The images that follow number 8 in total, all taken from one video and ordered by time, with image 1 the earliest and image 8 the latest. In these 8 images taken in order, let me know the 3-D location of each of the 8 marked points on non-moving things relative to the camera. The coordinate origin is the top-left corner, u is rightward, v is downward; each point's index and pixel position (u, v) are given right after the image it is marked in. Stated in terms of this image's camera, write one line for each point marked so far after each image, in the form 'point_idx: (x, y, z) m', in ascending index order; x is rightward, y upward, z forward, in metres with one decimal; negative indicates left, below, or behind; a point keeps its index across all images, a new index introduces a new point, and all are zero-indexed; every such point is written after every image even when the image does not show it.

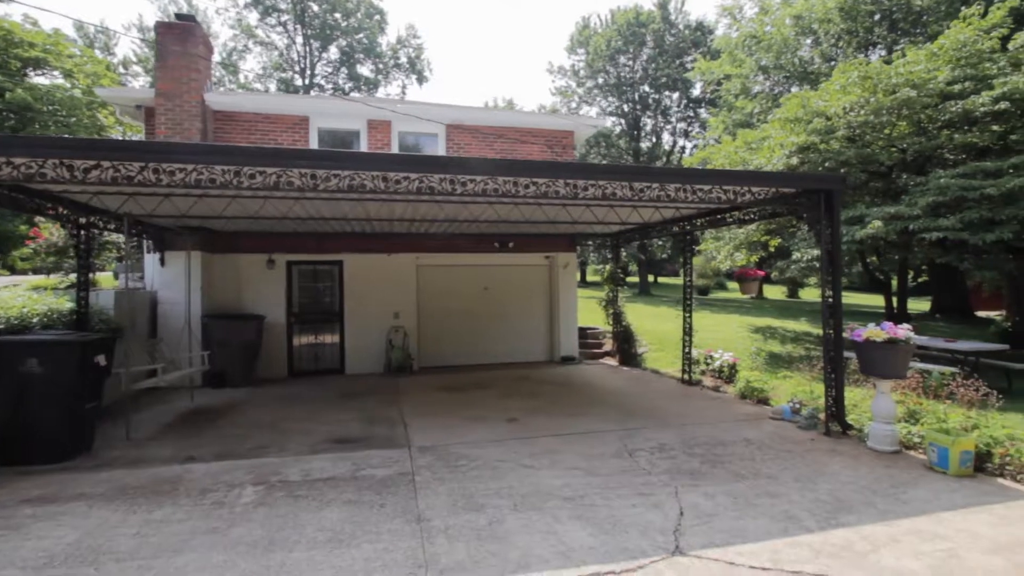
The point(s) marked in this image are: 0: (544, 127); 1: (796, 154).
0: (+0.7, +3.4, +11.0) m
1: (+5.3, +2.5, +9.7) m
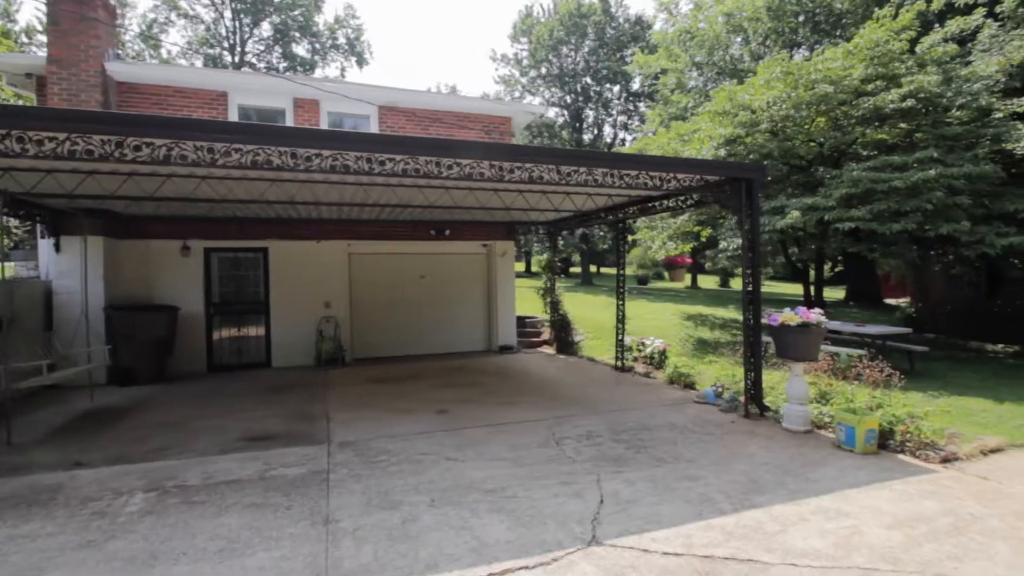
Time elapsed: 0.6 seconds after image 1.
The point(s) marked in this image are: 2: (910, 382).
0: (-0.6, +3.6, +10.8) m
1: (+4.1, +2.7, +9.9) m
2: (+5.5, -1.3, +7.2) m
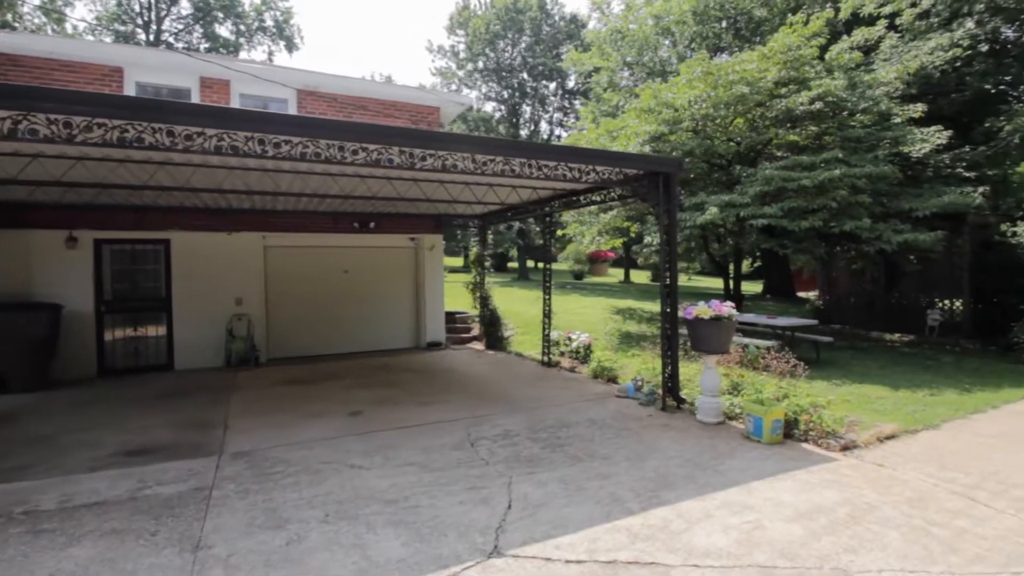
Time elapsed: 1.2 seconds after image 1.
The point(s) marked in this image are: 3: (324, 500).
0: (-2.1, +3.7, +10.4) m
1: (+2.7, +2.8, +10.1) m
2: (+4.4, -1.2, +7.5) m
3: (-1.3, -1.4, +3.5) m
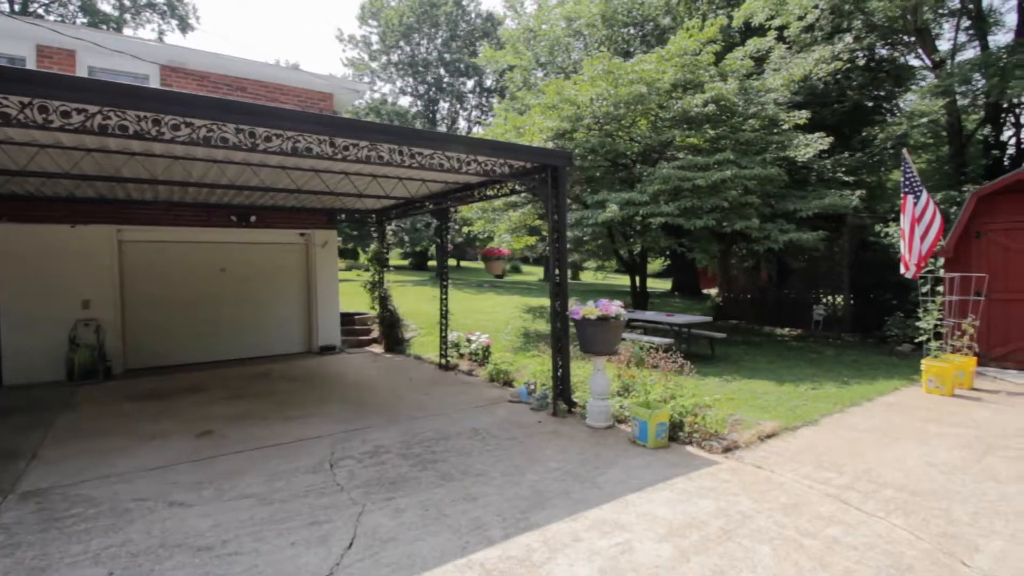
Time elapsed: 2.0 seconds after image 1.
0: (-4.0, +3.7, +9.5) m
1: (+0.8, +2.8, +9.9) m
2: (+2.9, -1.2, +7.6) m
3: (-2.1, -1.4, +2.8) m
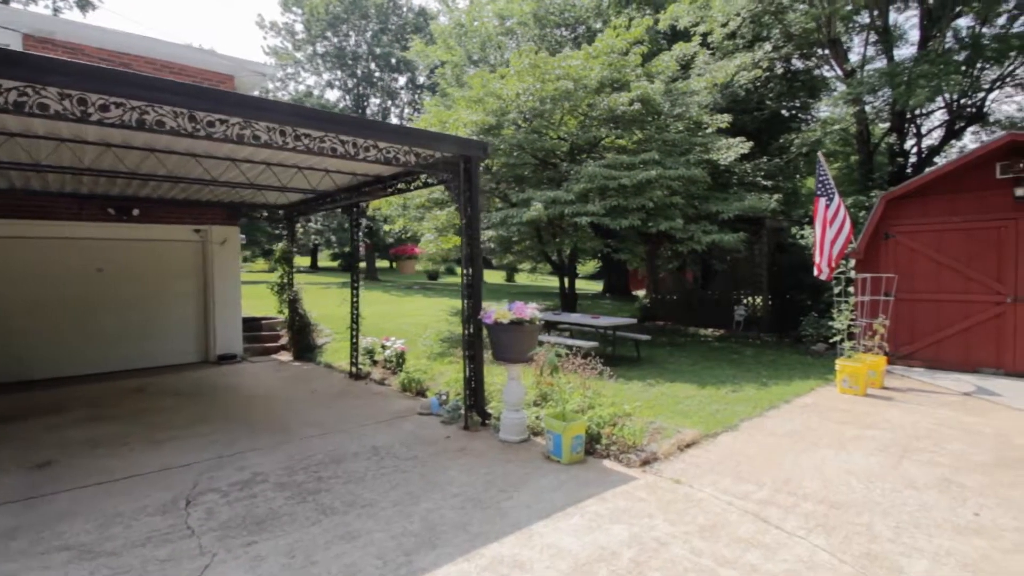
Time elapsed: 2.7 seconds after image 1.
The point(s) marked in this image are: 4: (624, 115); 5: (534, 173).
0: (-5.3, +3.7, +8.5) m
1: (-0.6, +2.8, +9.4) m
2: (+1.7, -1.2, +7.4) m
3: (-2.7, -1.4, +2.1) m
4: (+2.0, +3.2, +9.4) m
5: (+0.4, +2.2, +9.8) m
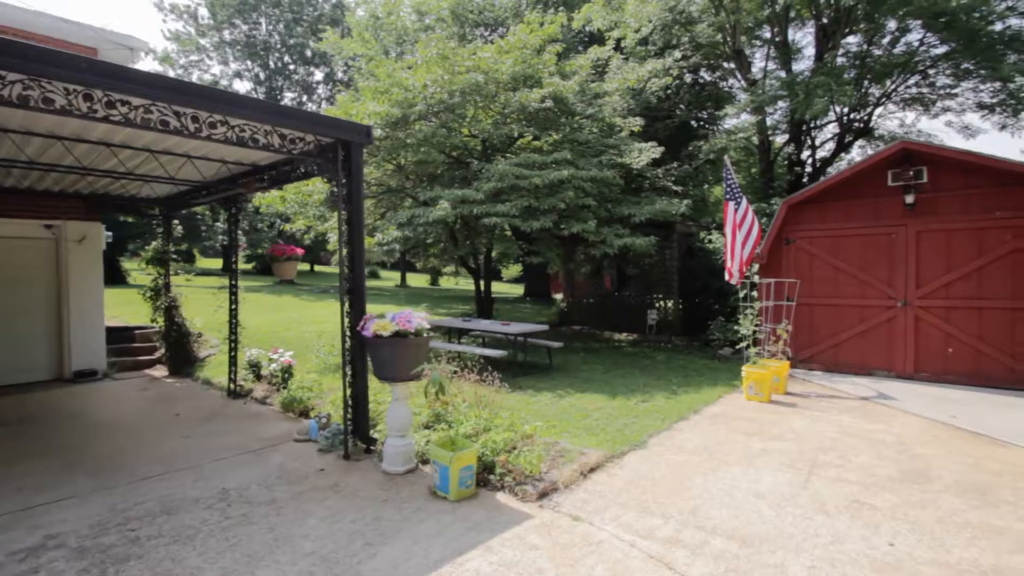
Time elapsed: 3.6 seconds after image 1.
0: (-6.7, +3.6, +7.1) m
1: (-2.2, +2.7, +8.7) m
2: (+0.5, -1.2, +7.0) m
3: (-3.2, -1.5, +1.1) m
4: (+0.5, +3.1, +9.1) m
5: (-1.2, +2.1, +9.2) m
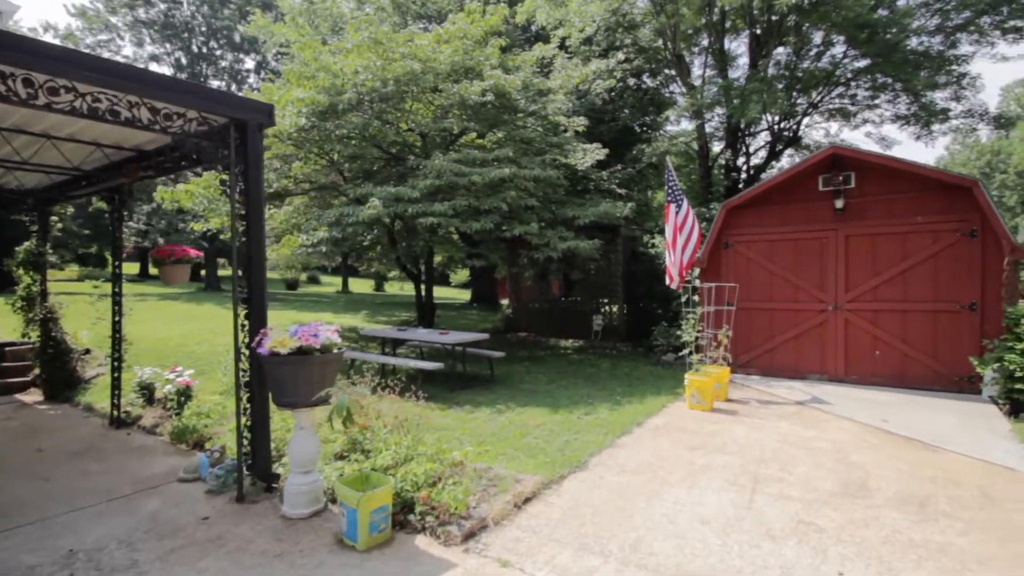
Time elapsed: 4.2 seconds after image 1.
0: (-7.5, +3.5, +6.1) m
1: (-3.2, +2.6, +8.0) m
2: (-0.3, -1.3, +6.6) m
3: (-3.4, -1.6, +0.4) m
4: (-0.6, +3.0, +8.7) m
5: (-2.2, +2.0, +8.7) m
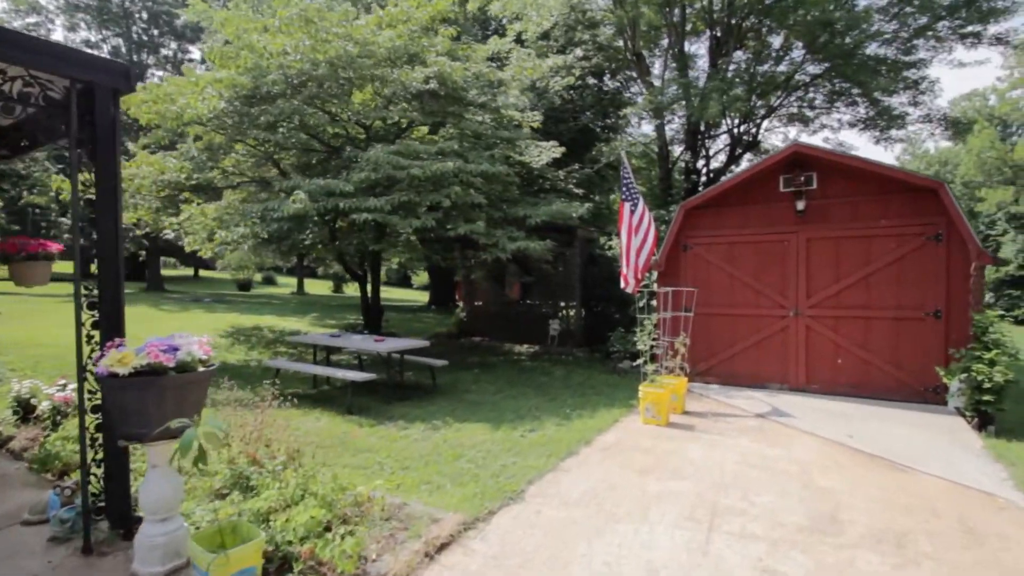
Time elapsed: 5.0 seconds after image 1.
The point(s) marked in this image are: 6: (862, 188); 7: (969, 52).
0: (-8.1, +3.5, +5.0) m
1: (-3.9, +2.6, +7.3) m
2: (-1.0, -1.4, +6.0) m
3: (-3.7, -1.5, -0.4) m
4: (-1.4, +2.9, +8.1) m
5: (-3.0, +2.0, +8.0) m
6: (+4.3, +1.2, +6.3) m
7: (+8.8, +4.5, +10.1) m
